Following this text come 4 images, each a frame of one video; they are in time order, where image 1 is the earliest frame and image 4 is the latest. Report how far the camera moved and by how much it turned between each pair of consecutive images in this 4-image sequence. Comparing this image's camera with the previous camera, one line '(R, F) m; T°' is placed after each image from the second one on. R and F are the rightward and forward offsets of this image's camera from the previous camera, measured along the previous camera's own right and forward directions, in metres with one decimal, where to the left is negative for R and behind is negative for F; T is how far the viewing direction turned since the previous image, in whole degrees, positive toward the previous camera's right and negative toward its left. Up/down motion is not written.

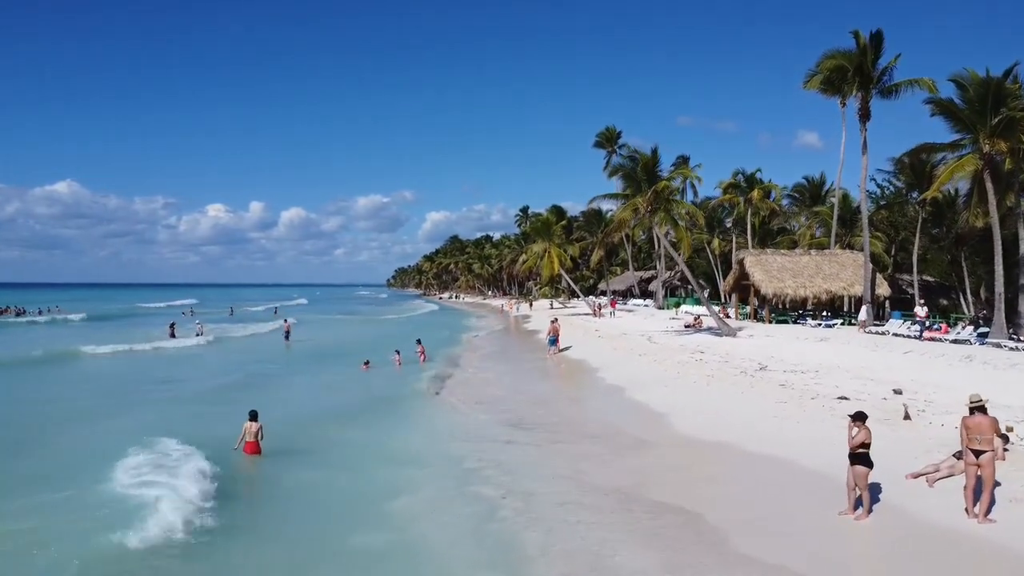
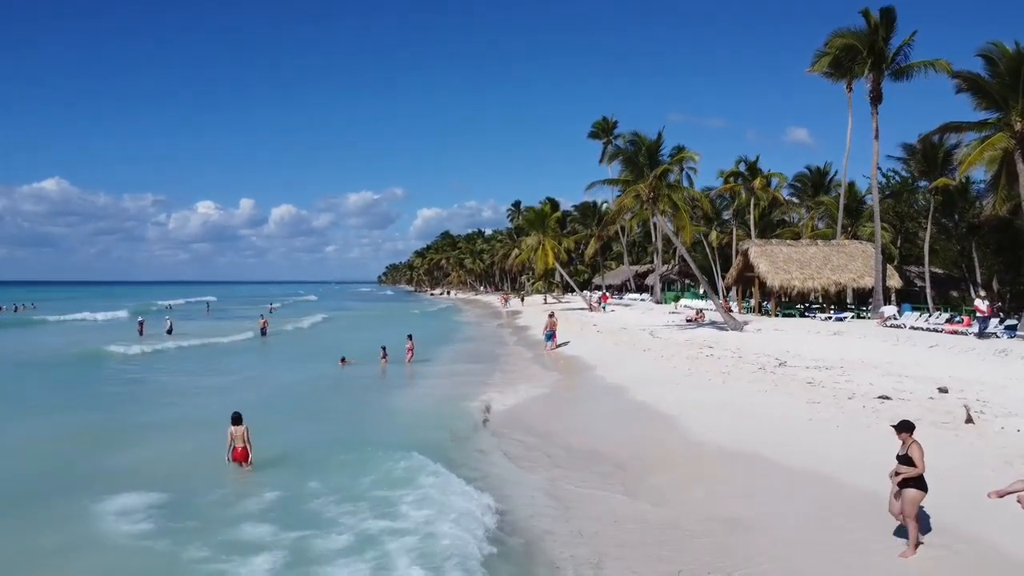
(-0.1, +1.4) m; +1°
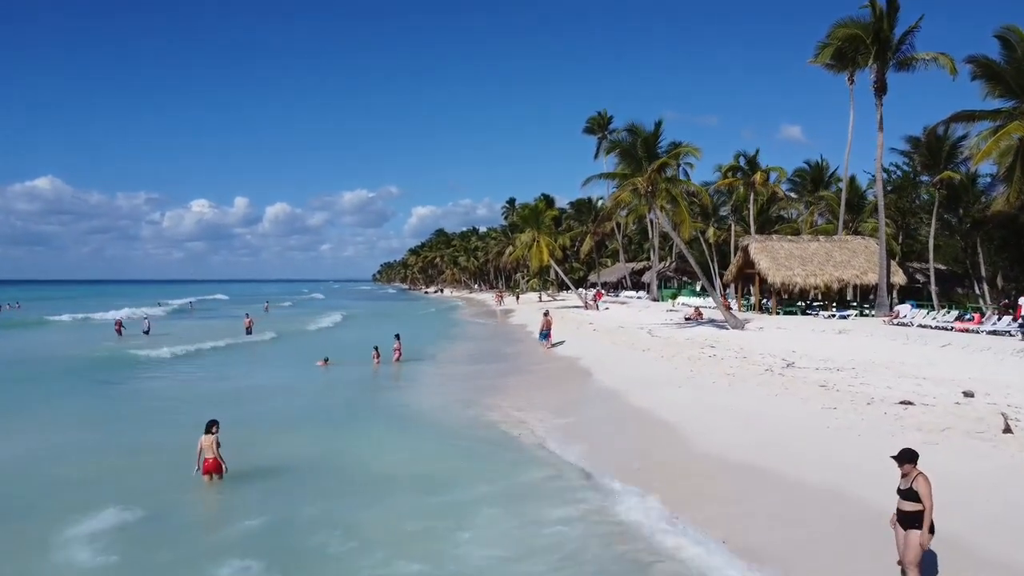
(+0.1, +0.8) m; 0°
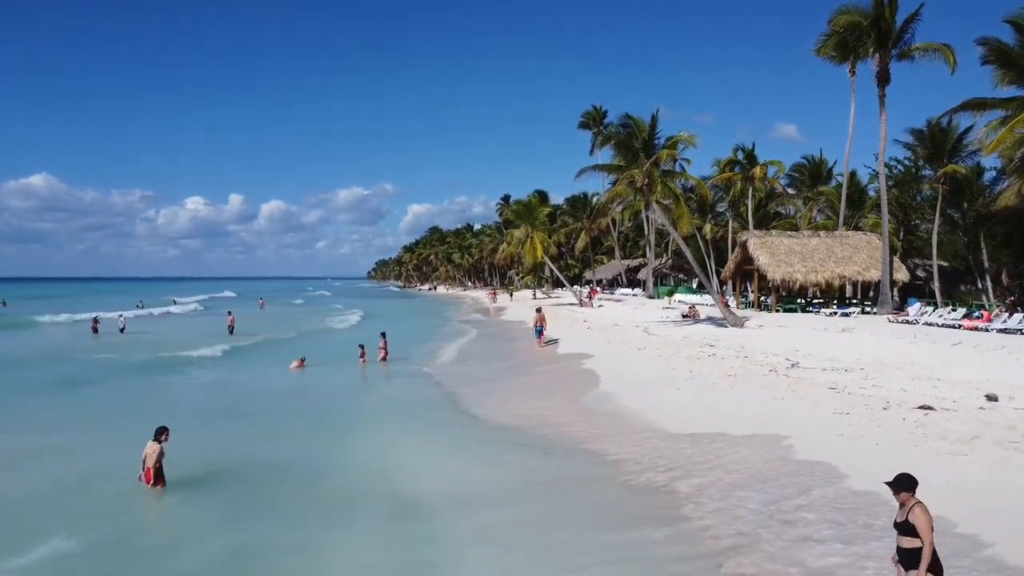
(+0.1, +0.8) m; 0°
